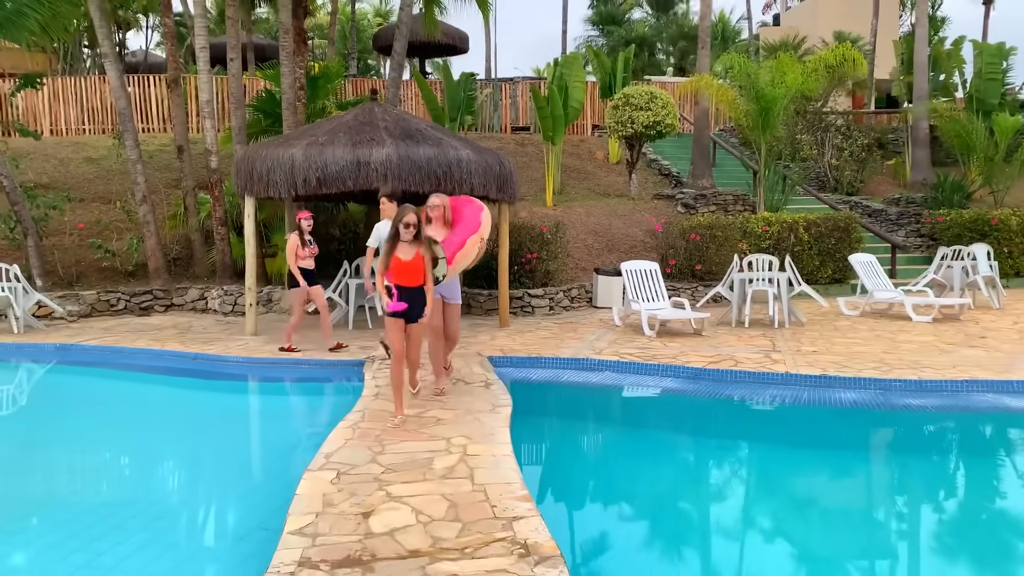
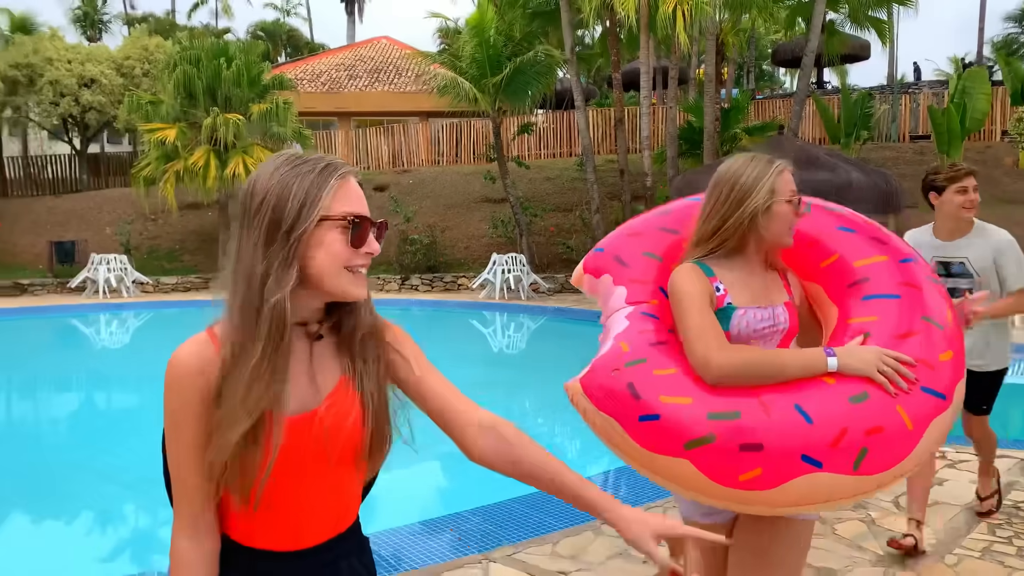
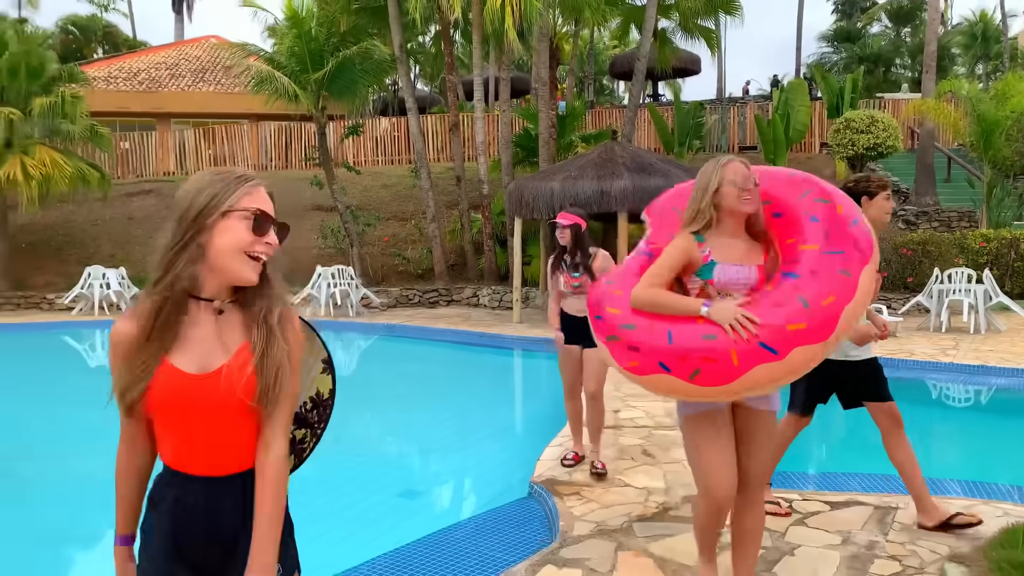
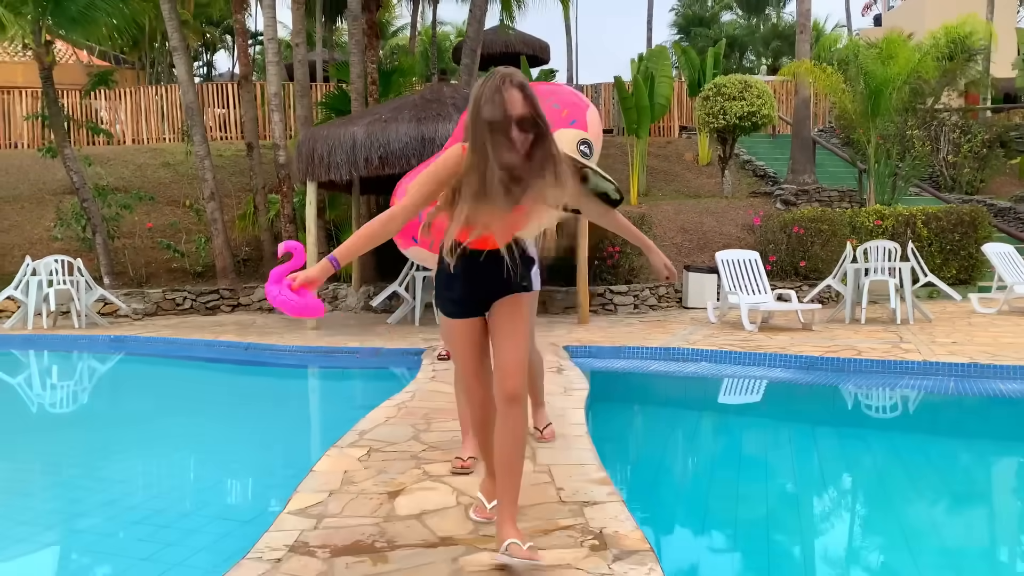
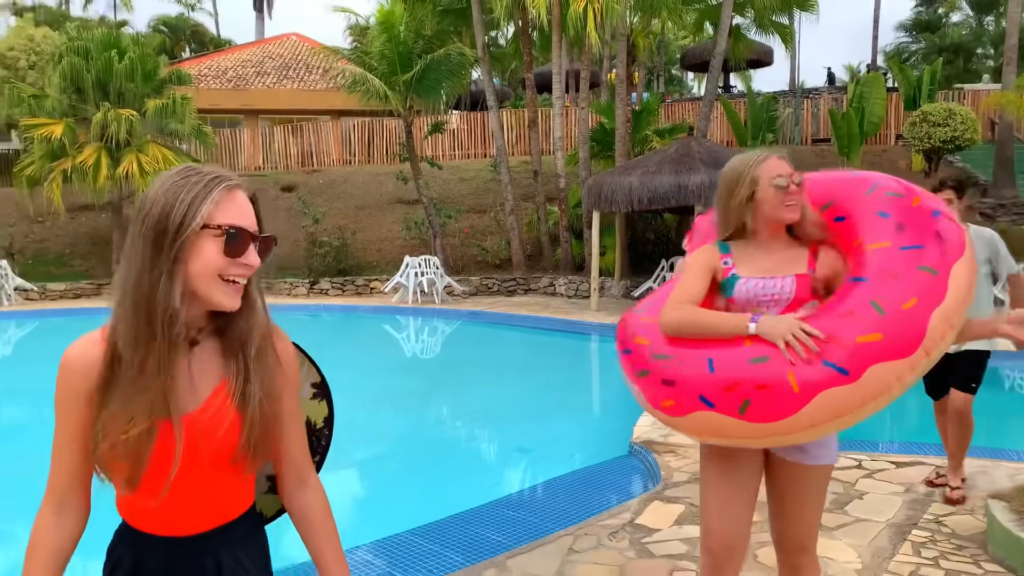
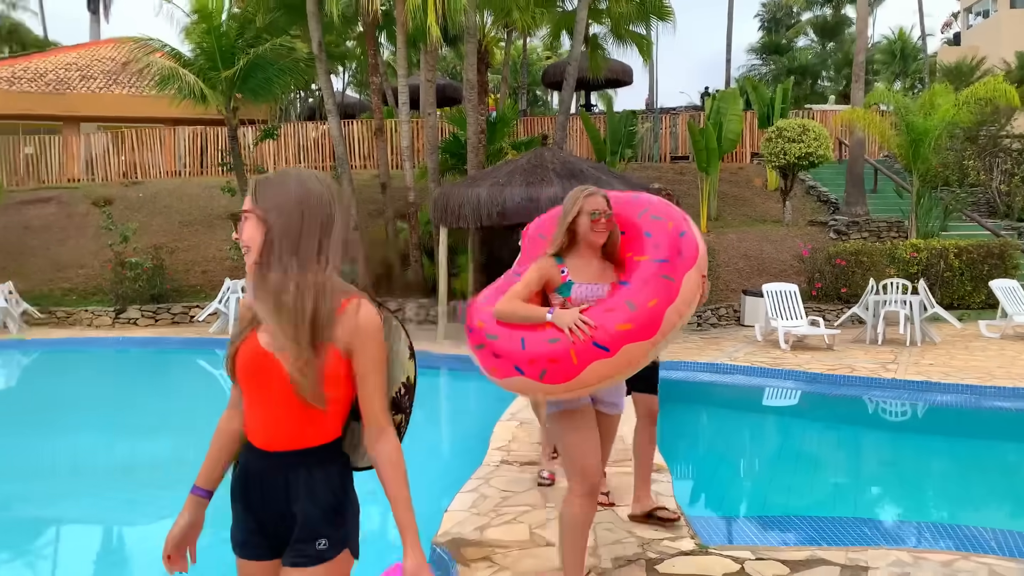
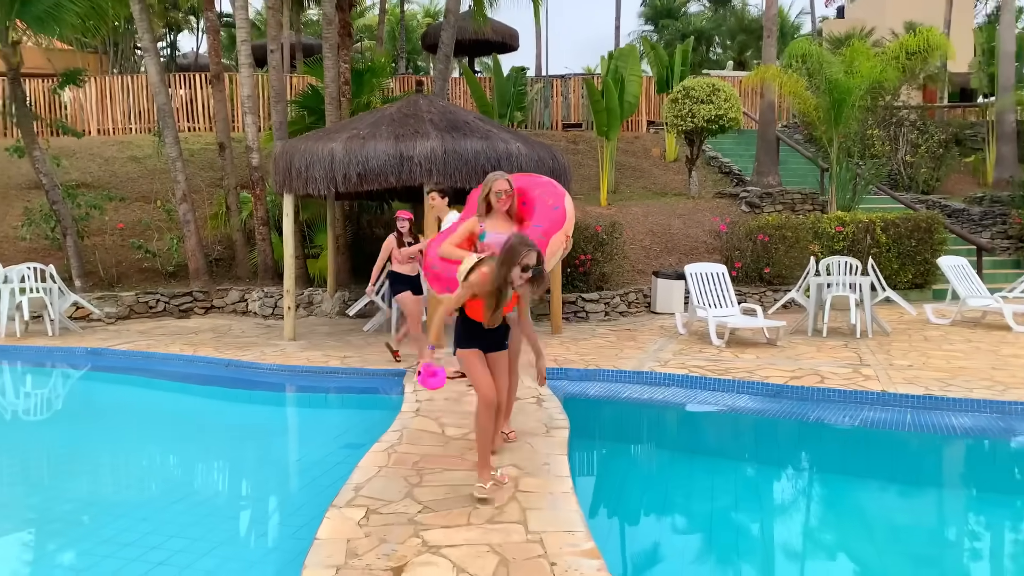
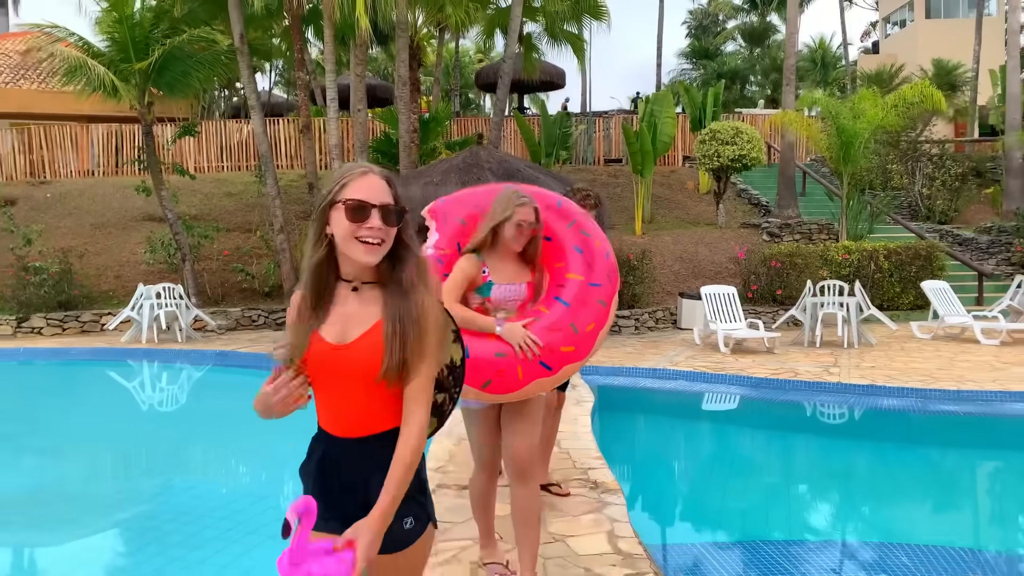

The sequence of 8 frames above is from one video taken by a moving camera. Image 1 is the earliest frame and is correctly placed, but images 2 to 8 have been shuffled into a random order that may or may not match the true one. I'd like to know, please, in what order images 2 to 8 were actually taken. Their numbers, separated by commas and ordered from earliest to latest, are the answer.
7, 4, 8, 6, 3, 5, 2
